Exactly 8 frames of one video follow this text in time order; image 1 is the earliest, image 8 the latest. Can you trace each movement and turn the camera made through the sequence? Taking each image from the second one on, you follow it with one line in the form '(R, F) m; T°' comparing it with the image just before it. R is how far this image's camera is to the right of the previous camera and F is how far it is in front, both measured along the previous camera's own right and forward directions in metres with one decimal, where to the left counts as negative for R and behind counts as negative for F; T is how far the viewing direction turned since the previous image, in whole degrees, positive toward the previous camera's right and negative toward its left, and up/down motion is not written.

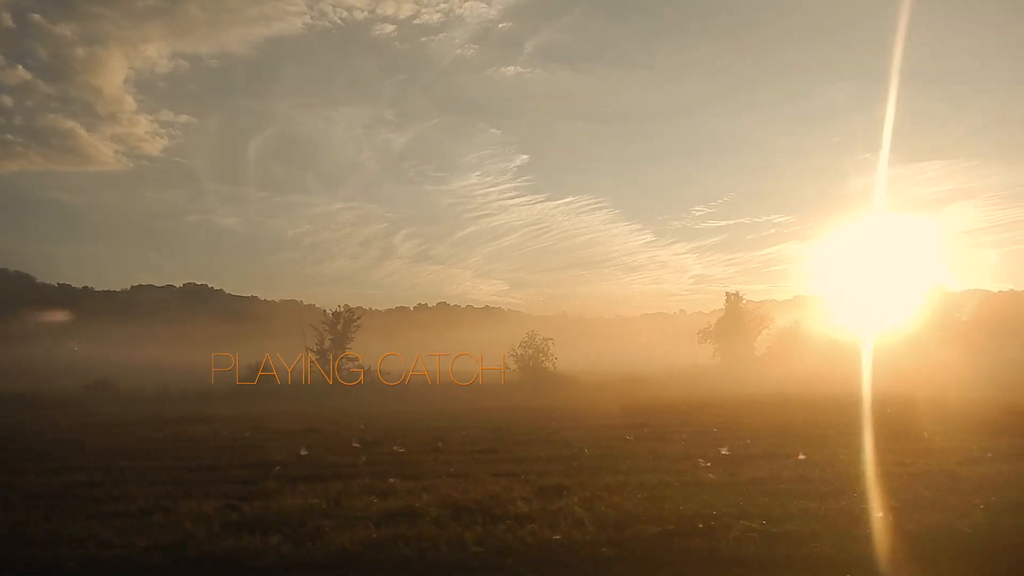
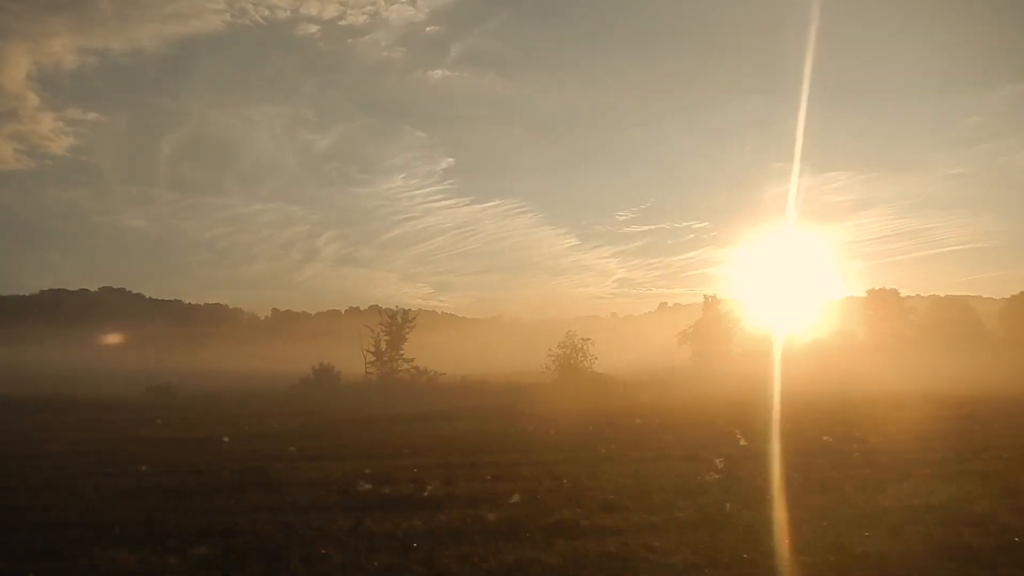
(-2.1, 0.0) m; +5°
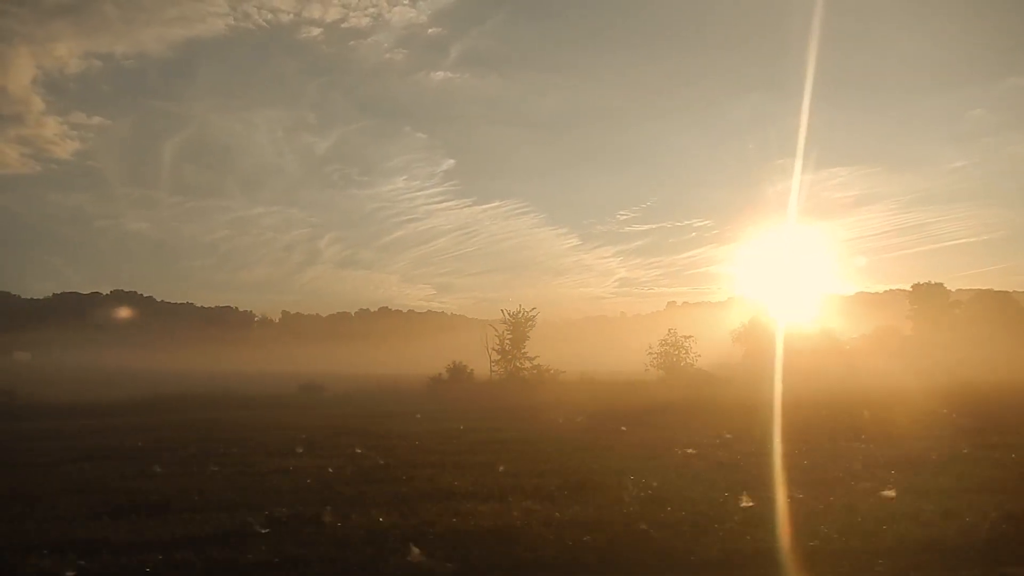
(-1.6, -2.1) m; 0°
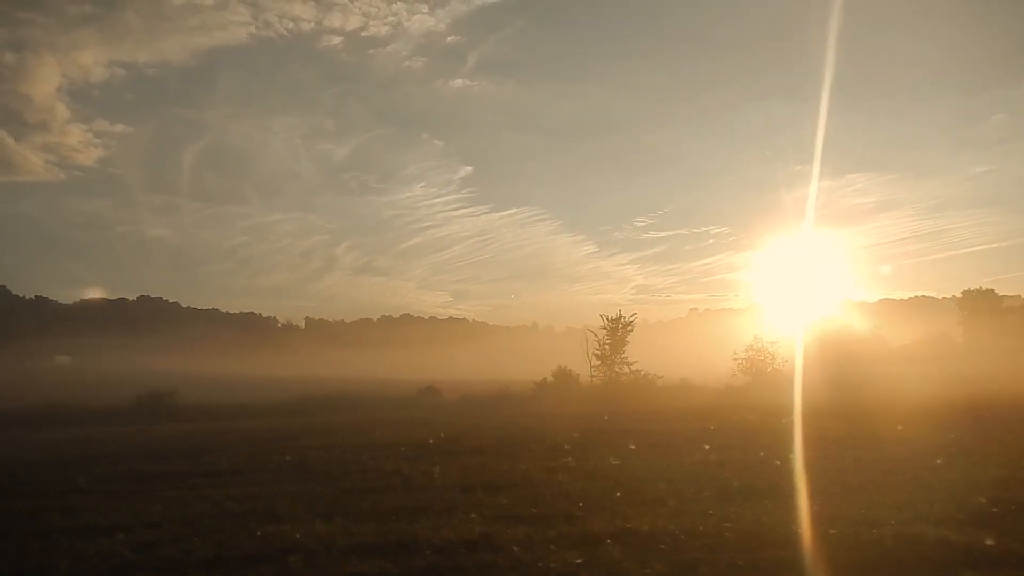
(-2.0, -0.1) m; -1°
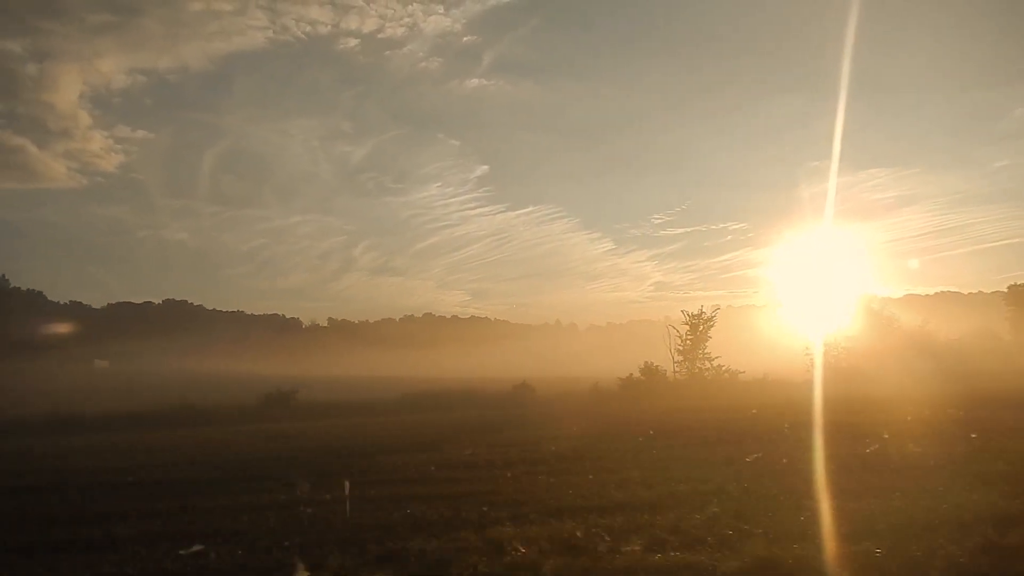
(-1.1, -1.4) m; -1°
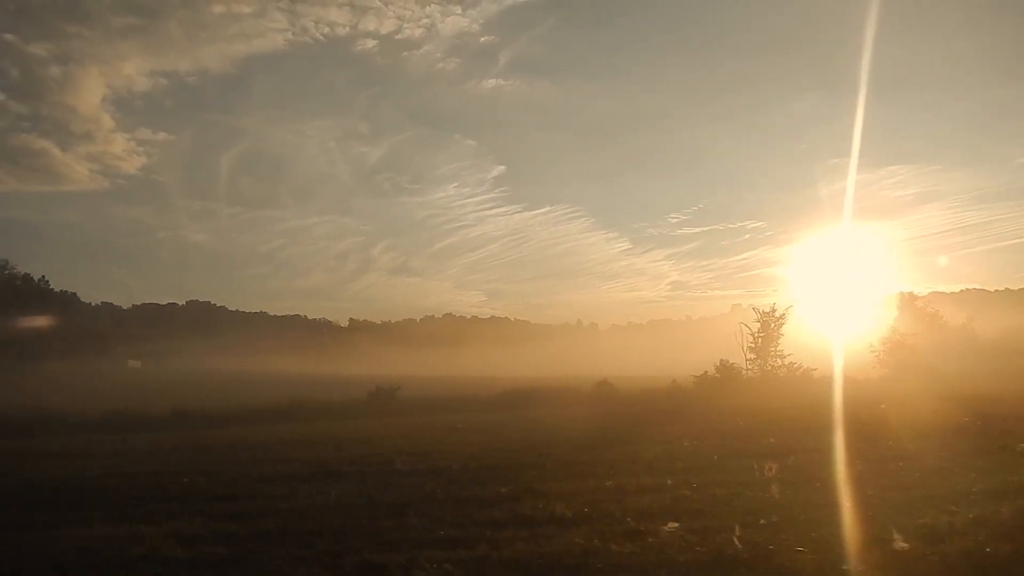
(-1.8, -0.1) m; -1°
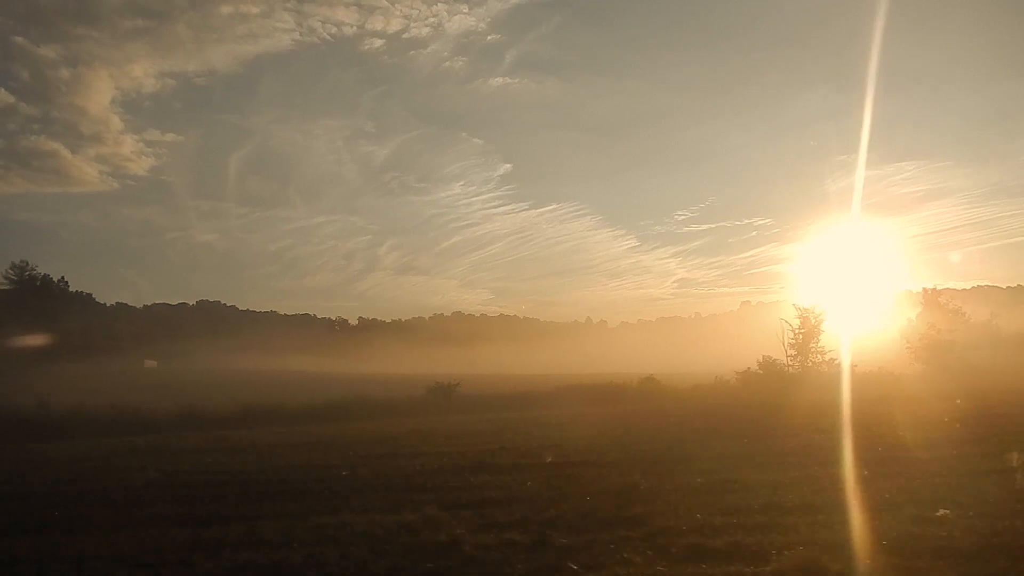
(-0.6, -1.0) m; -1°
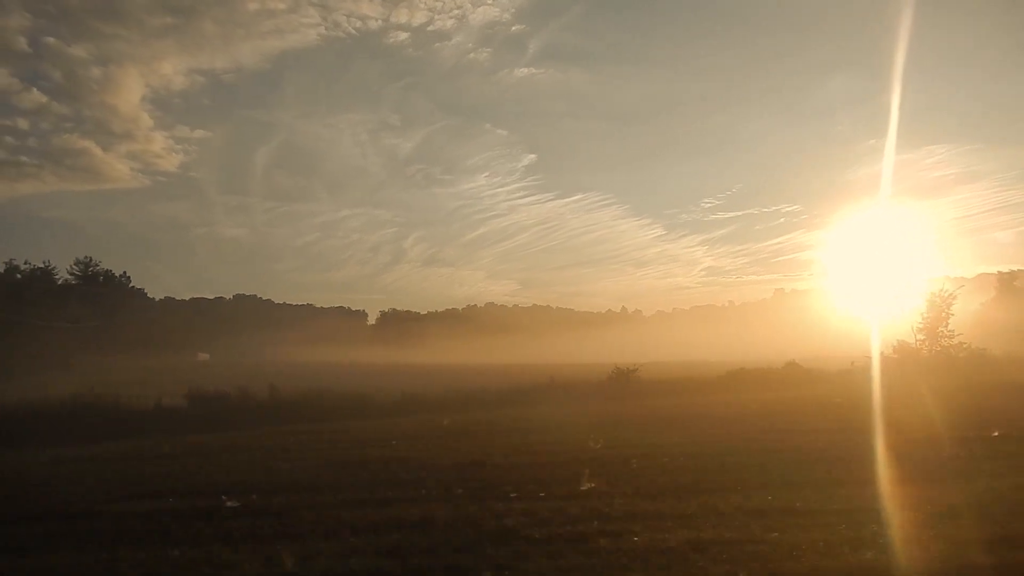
(-1.9, +0.1) m; -2°
